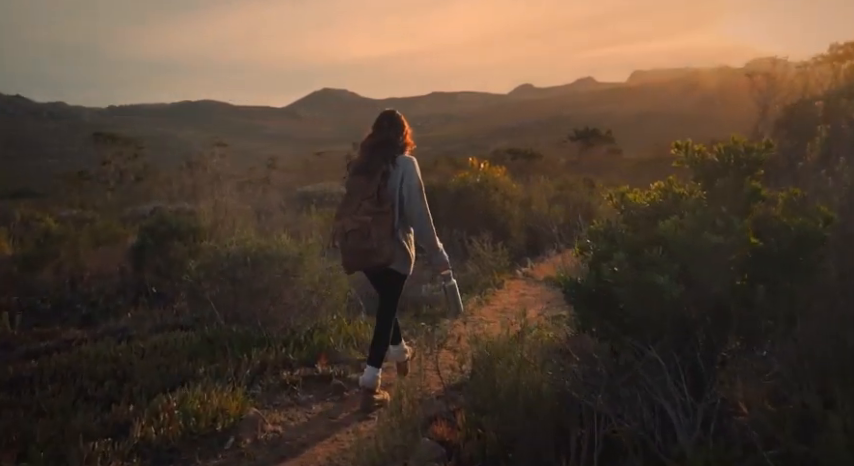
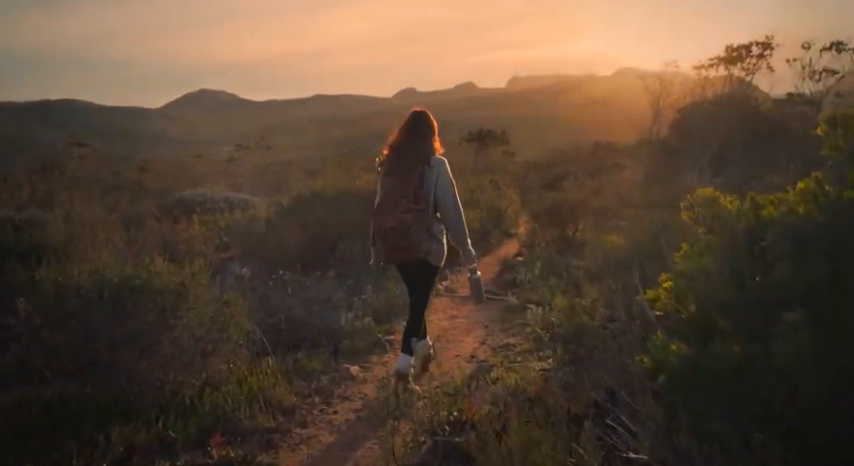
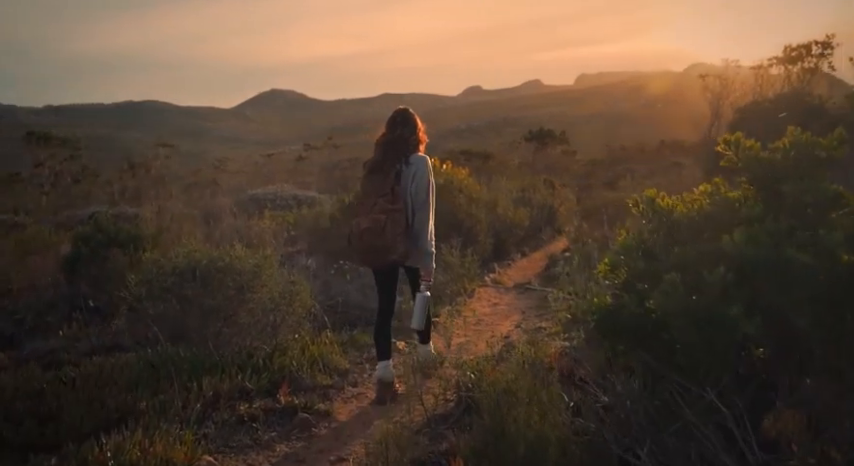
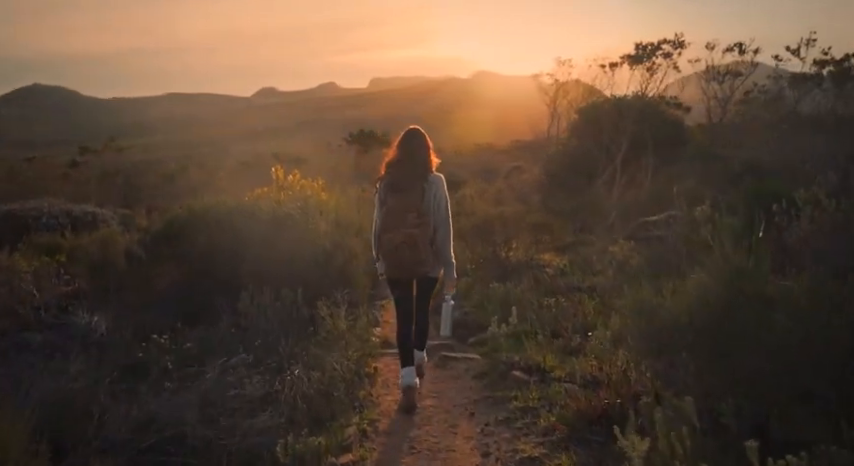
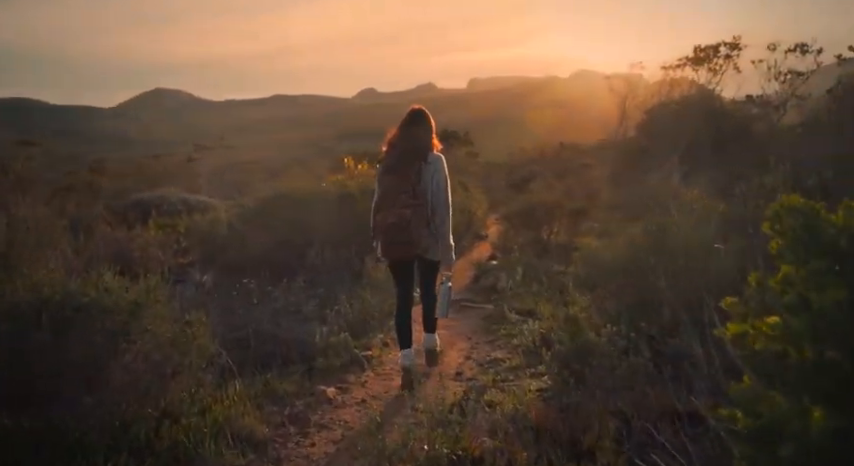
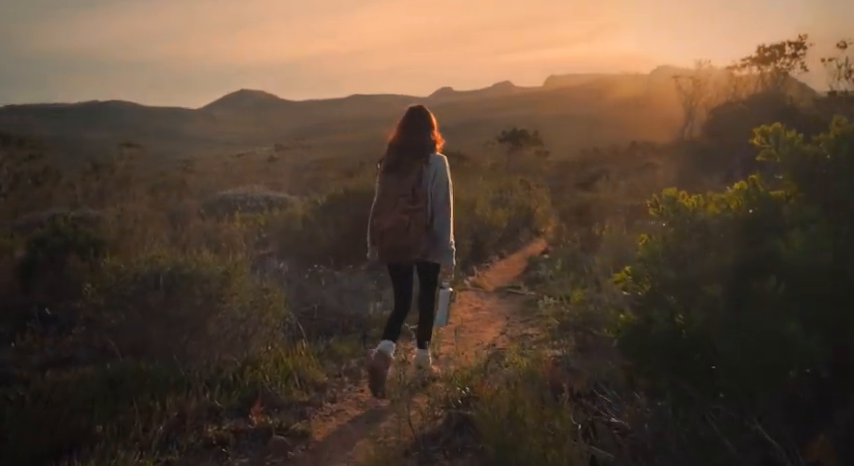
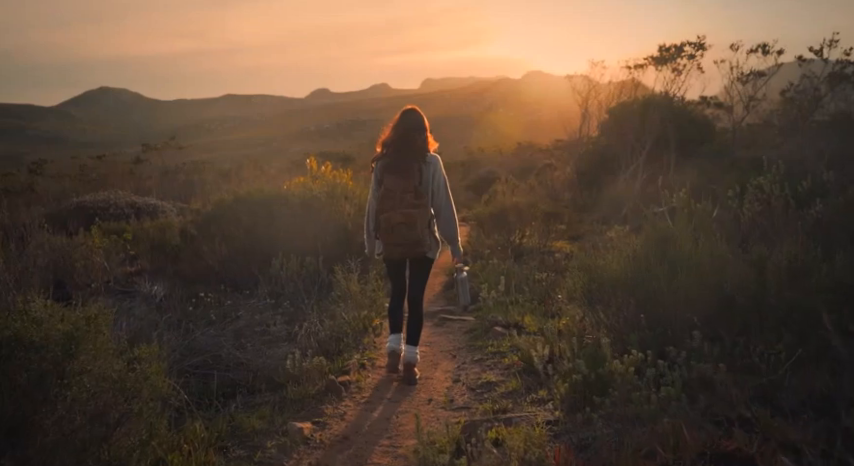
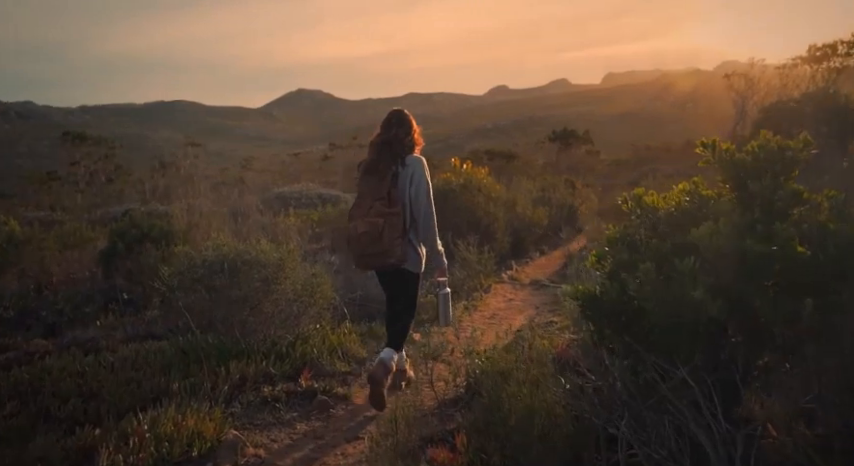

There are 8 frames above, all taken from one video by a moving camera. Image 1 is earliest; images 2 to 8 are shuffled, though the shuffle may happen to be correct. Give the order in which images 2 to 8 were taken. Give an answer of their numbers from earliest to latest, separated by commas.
8, 3, 6, 2, 5, 7, 4
